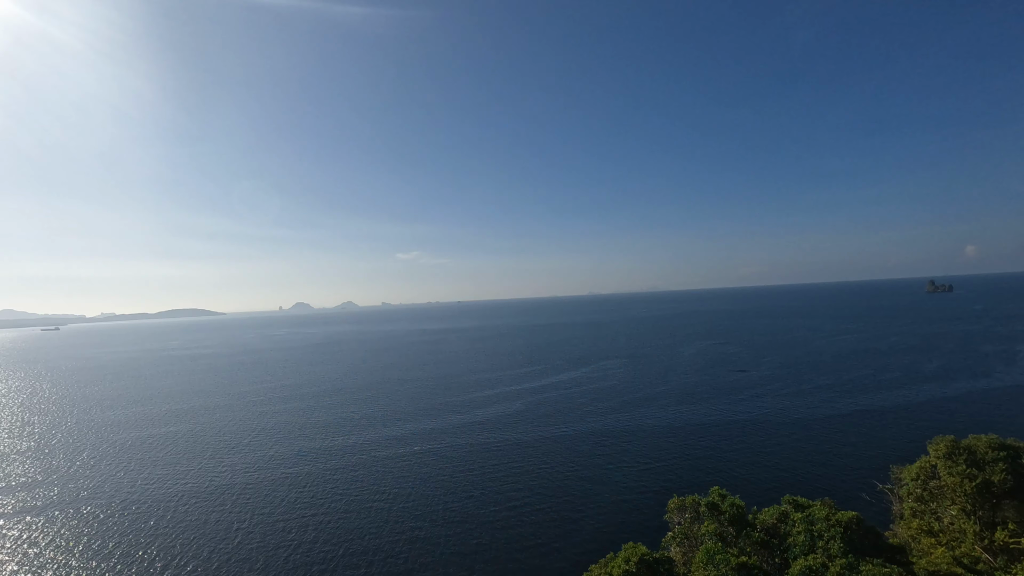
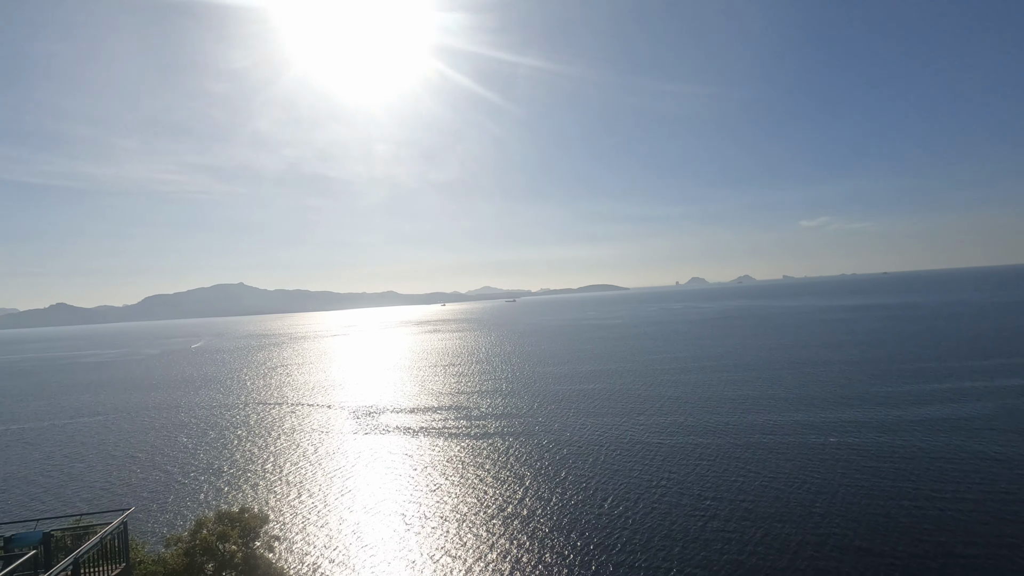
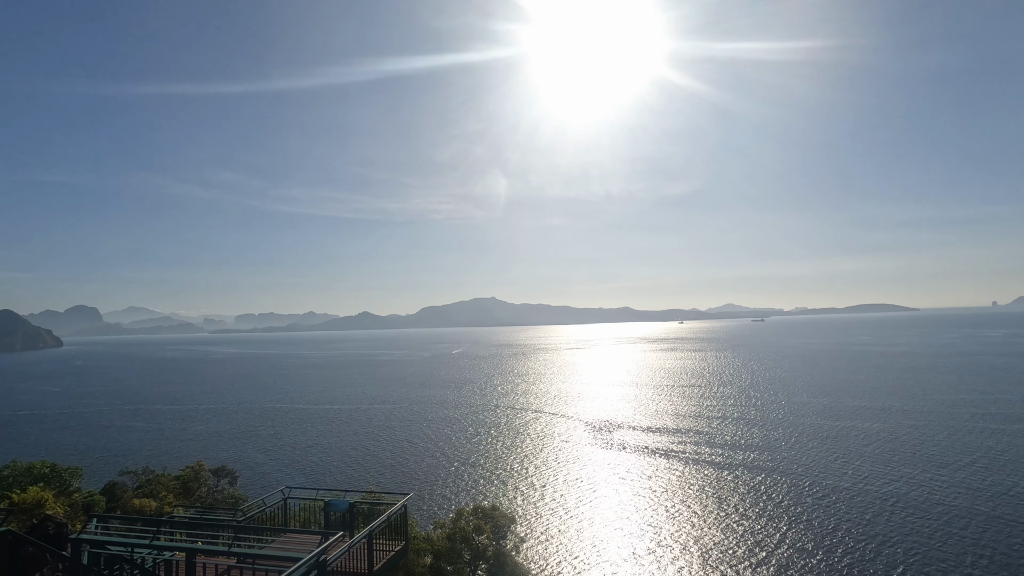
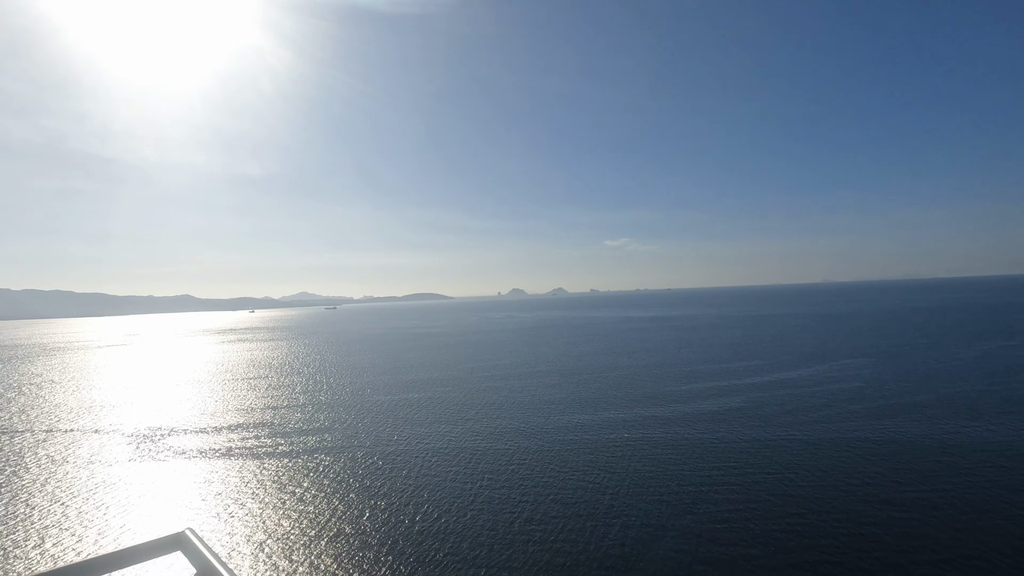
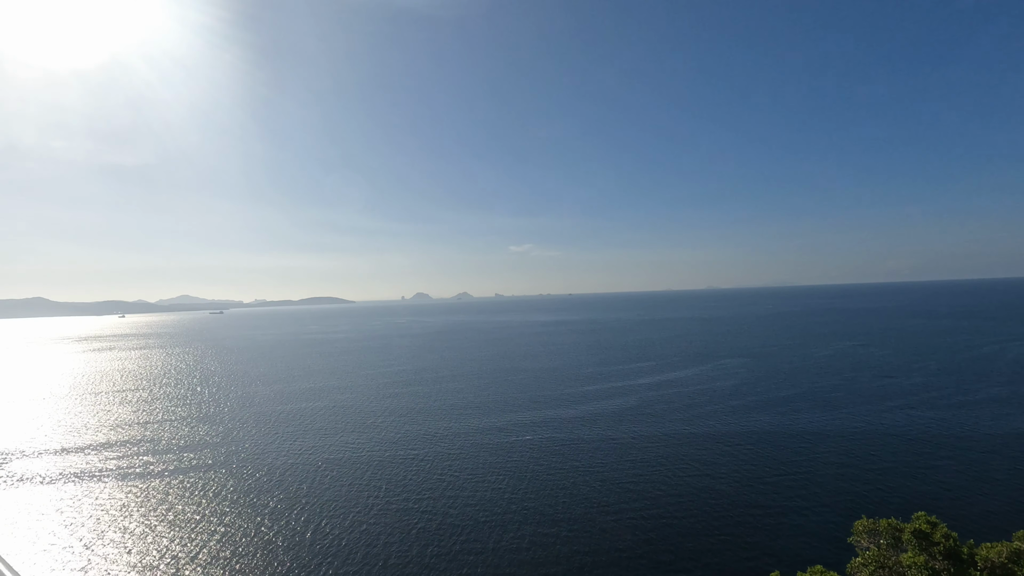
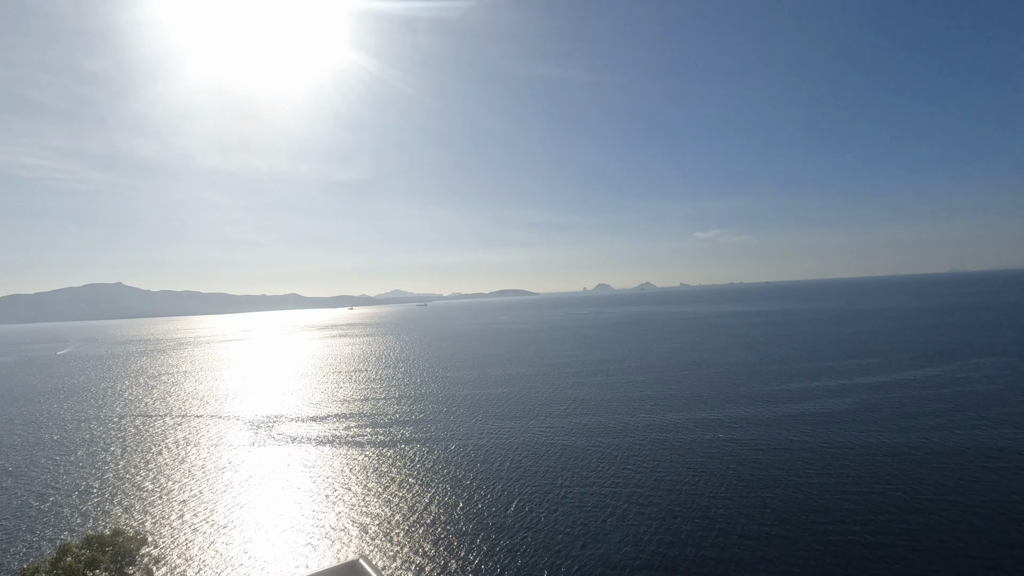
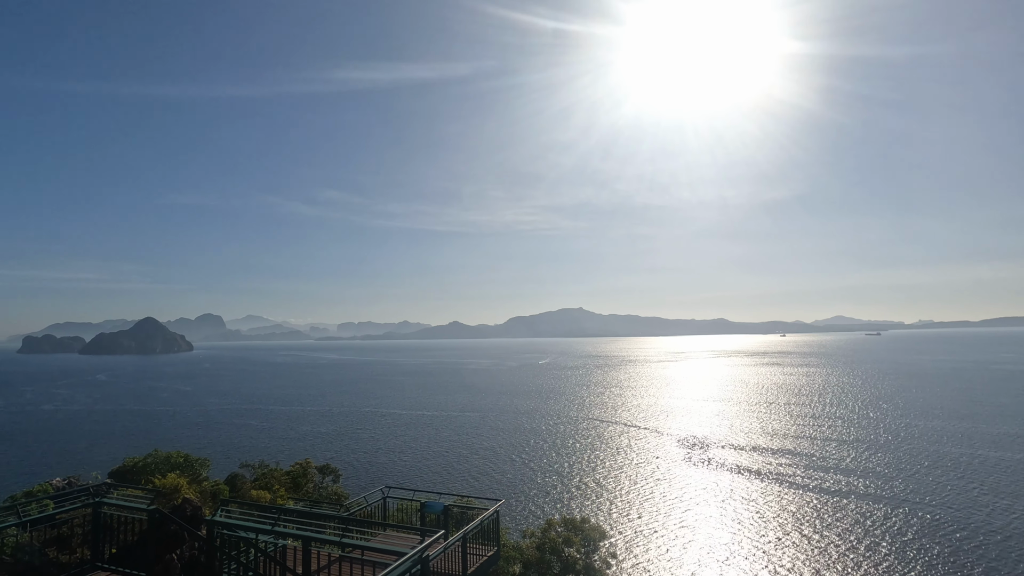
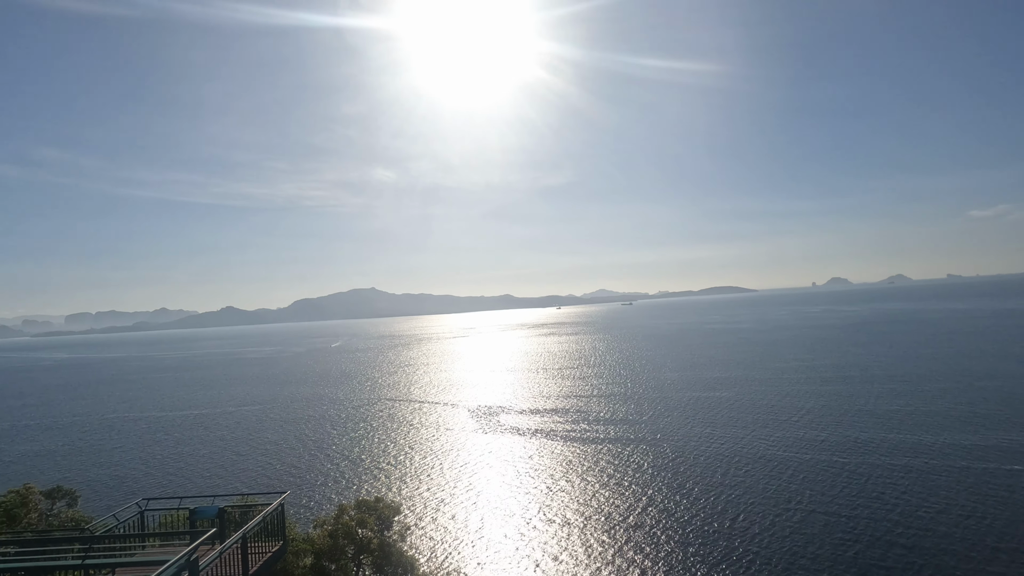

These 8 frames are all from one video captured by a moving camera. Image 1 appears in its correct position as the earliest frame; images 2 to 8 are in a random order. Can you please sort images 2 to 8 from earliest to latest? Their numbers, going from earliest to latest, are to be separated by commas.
5, 4, 6, 2, 8, 3, 7
